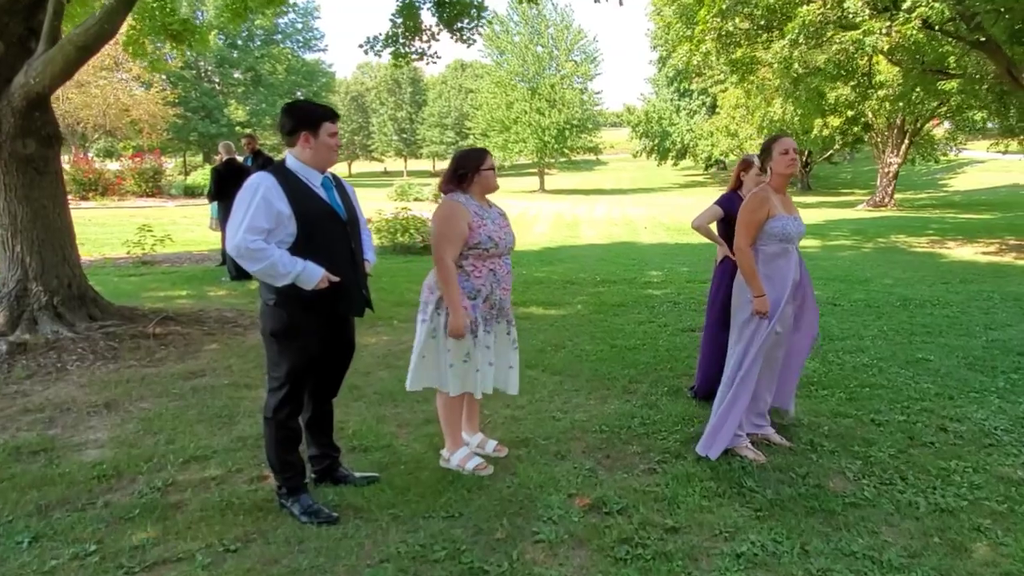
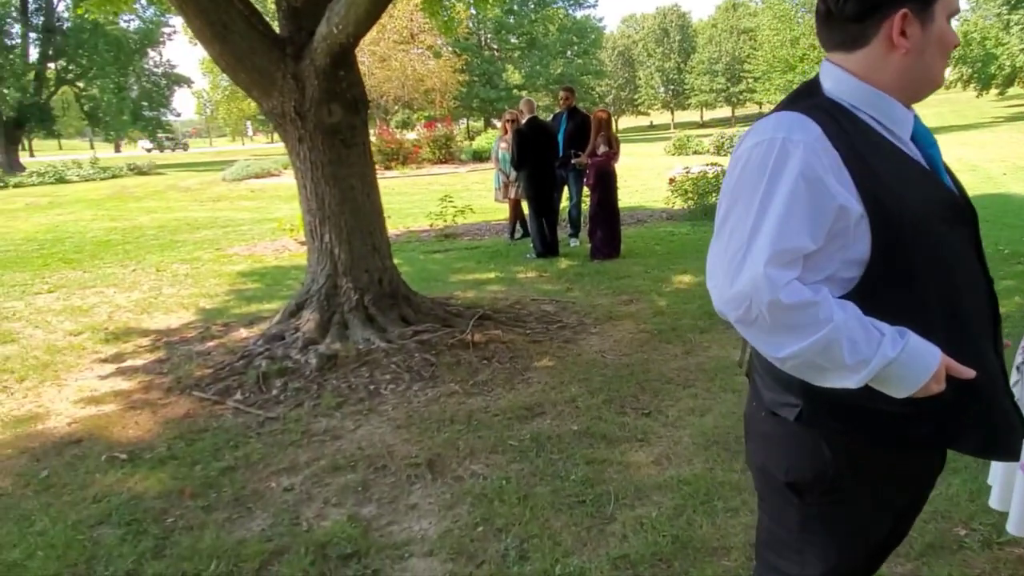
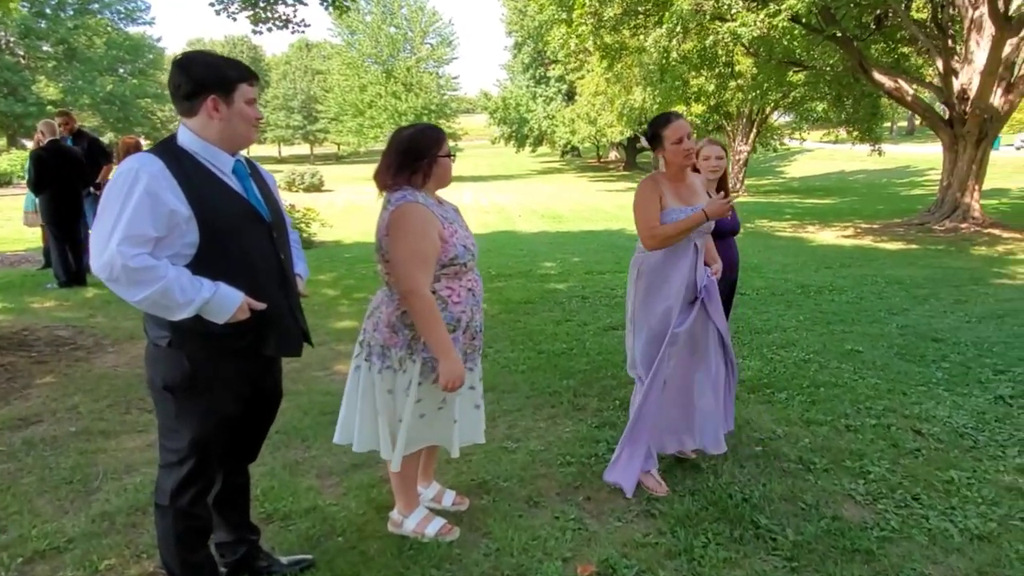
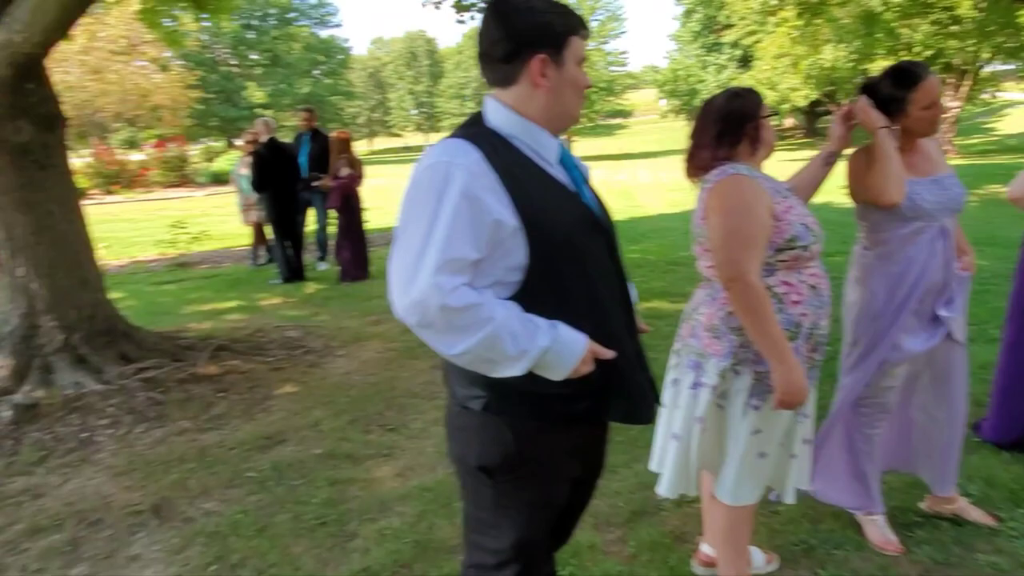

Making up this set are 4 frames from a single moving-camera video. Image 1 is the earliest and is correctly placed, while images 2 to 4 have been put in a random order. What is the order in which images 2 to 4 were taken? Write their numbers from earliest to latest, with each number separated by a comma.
3, 4, 2
